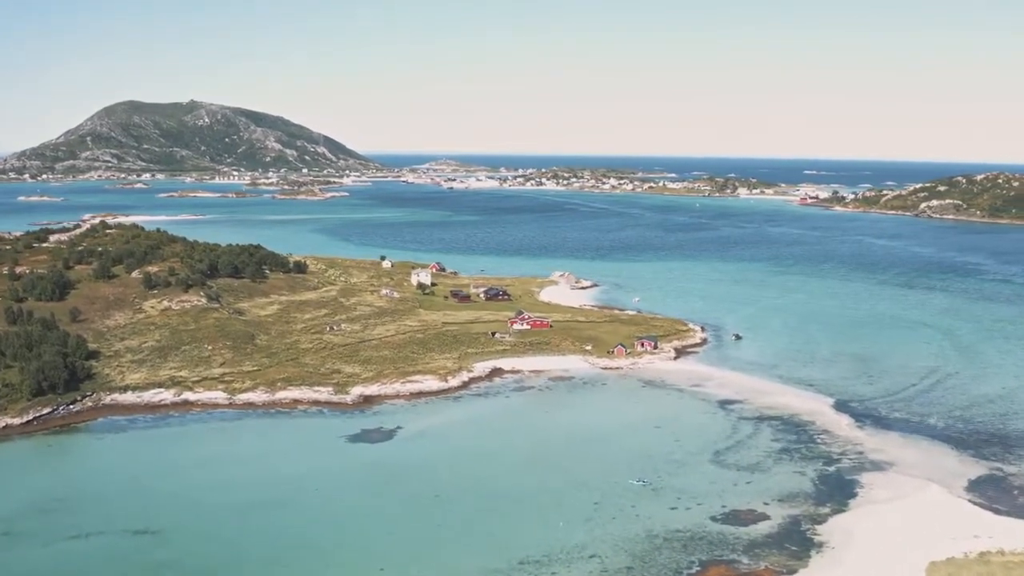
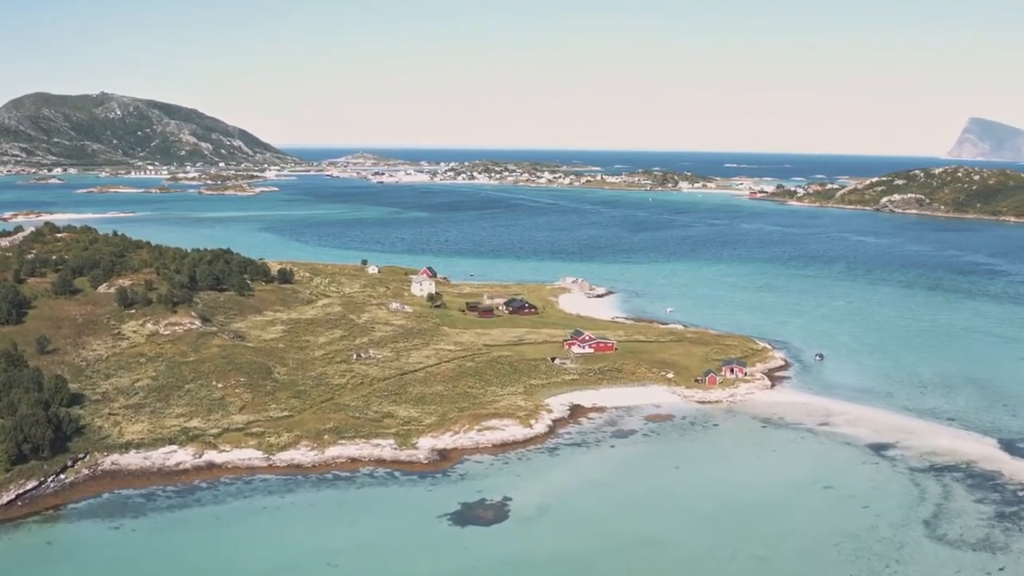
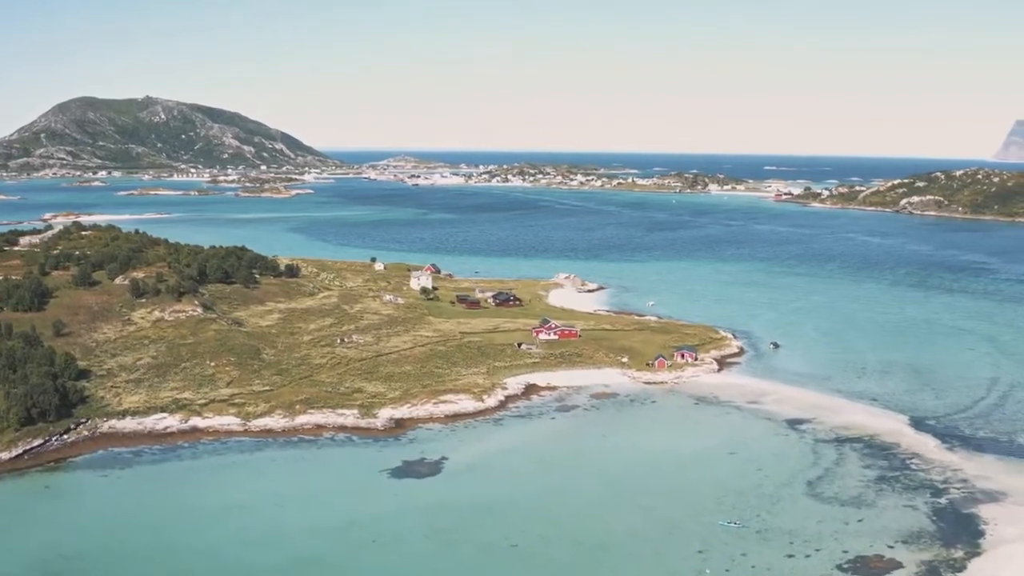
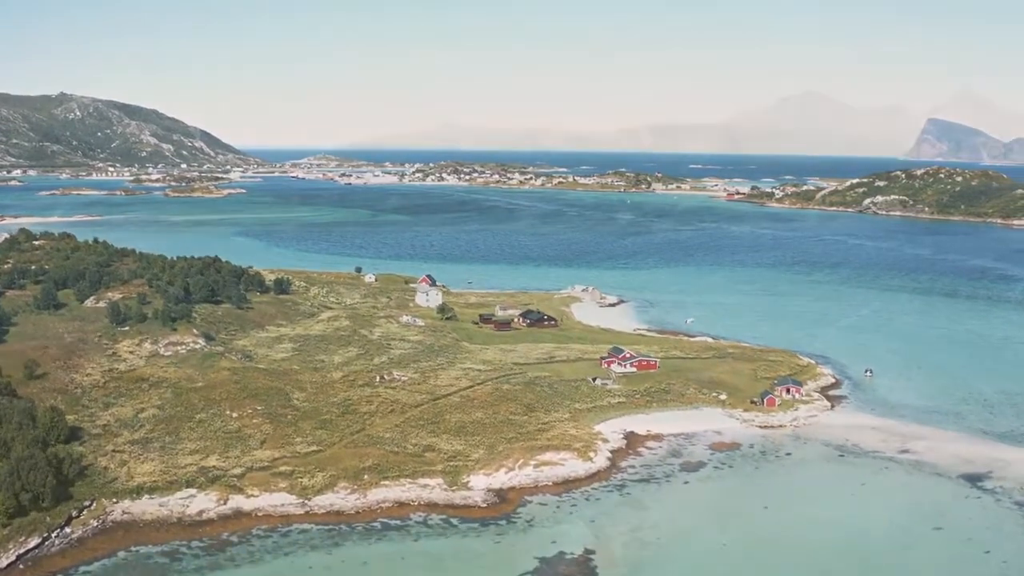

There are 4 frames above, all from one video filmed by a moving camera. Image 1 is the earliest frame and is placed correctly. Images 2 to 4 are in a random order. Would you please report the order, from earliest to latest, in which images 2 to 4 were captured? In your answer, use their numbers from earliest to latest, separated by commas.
3, 2, 4
